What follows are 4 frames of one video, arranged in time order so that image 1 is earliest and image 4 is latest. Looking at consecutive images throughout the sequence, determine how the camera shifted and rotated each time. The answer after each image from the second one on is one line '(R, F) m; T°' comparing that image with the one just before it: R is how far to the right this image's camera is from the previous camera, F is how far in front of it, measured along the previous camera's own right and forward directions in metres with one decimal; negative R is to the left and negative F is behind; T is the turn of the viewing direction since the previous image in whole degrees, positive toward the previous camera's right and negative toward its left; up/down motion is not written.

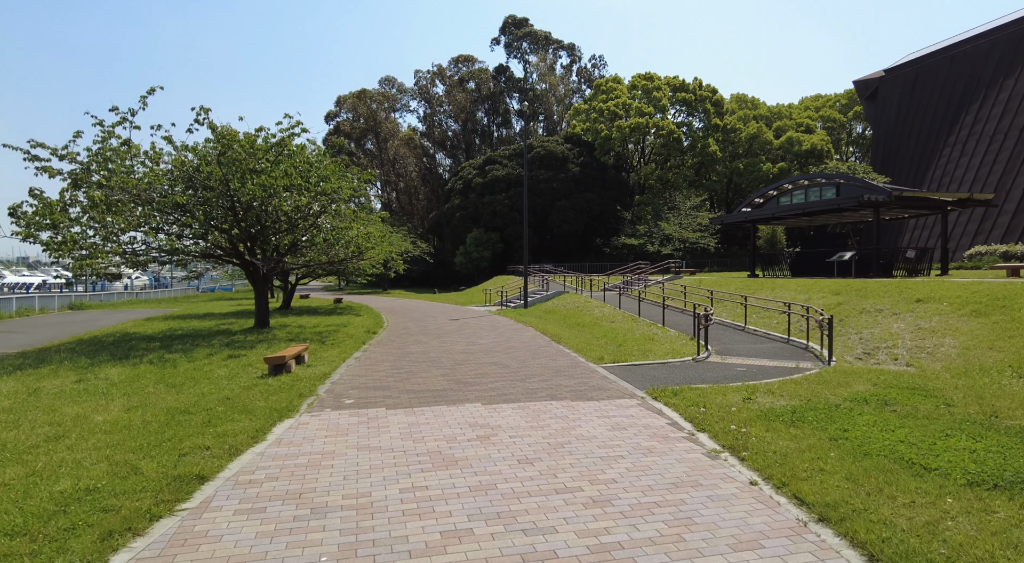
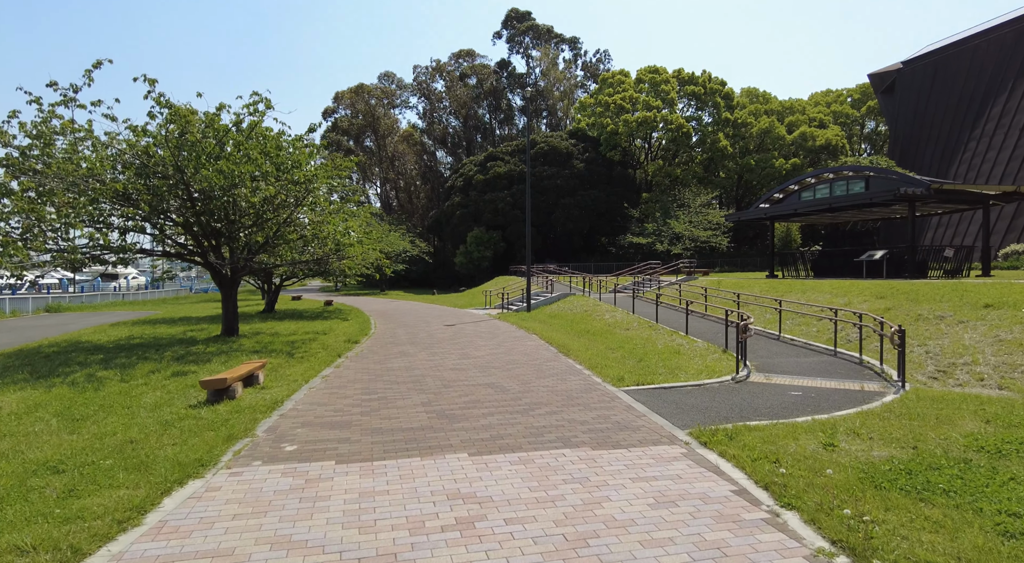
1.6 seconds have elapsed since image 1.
(0.0, +2.1) m; 0°
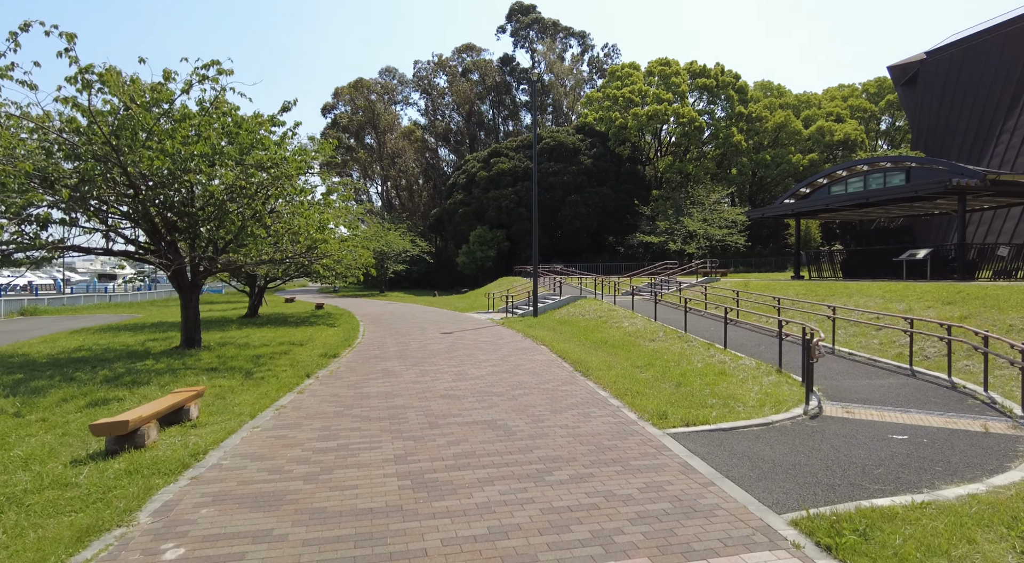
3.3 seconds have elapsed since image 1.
(0.0, +2.2) m; 0°
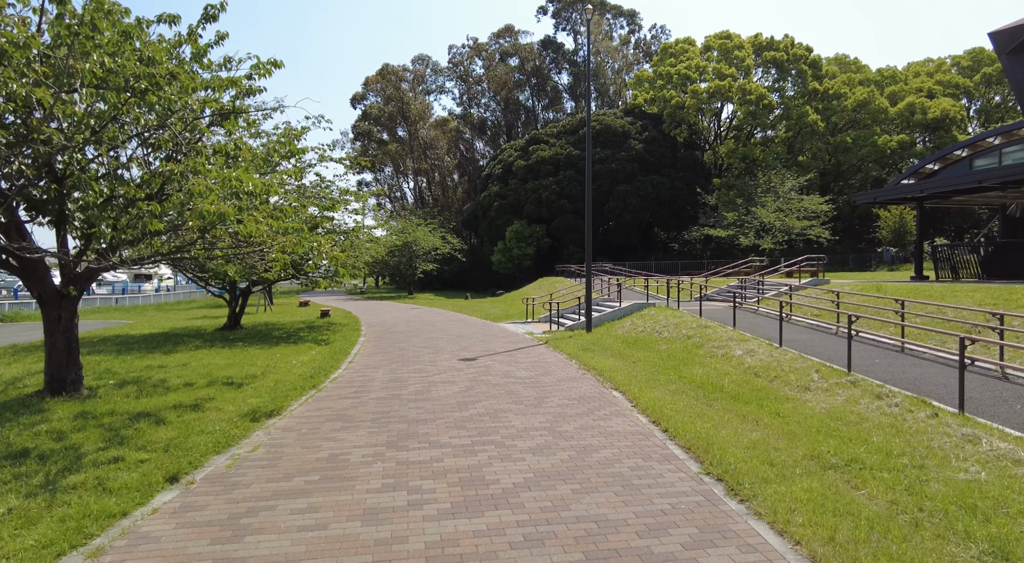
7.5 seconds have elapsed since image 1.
(-0.2, +5.3) m; -4°
